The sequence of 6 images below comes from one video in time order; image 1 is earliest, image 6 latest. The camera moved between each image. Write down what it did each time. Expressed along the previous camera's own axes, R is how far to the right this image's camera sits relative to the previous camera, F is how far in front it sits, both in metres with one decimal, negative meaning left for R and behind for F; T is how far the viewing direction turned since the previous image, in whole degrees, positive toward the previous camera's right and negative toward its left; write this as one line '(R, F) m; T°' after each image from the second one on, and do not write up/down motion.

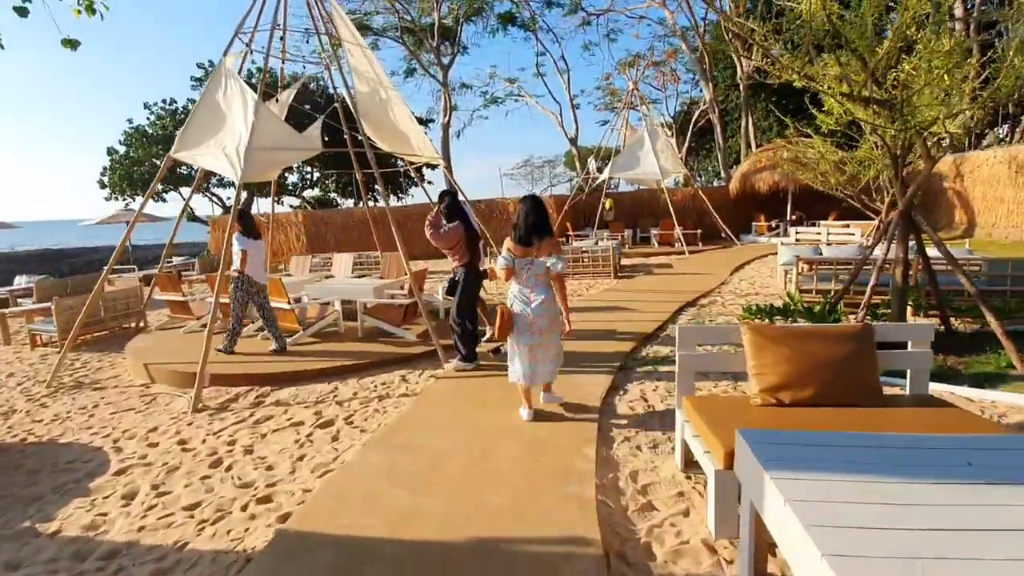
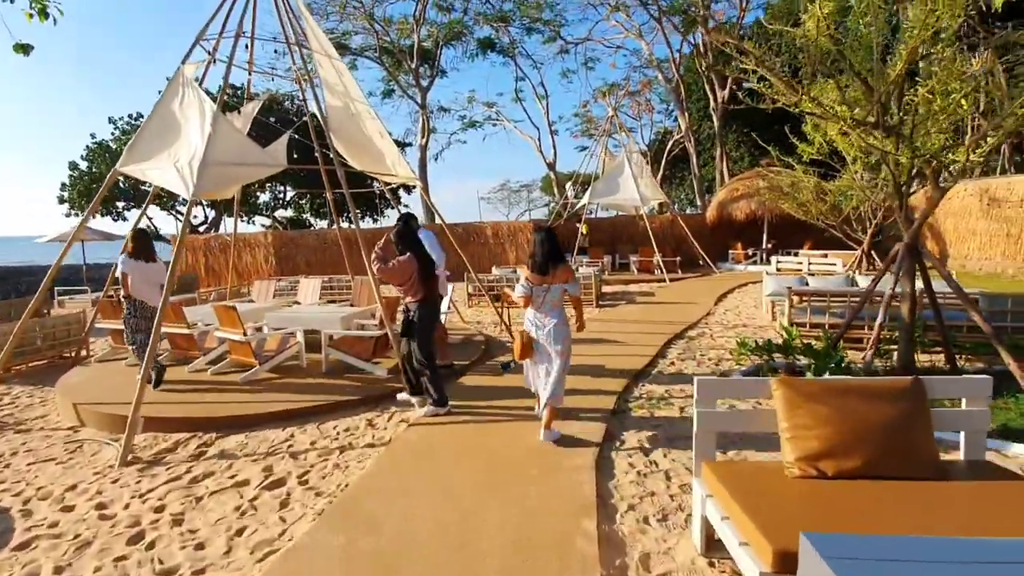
(-0.1, +0.6) m; +3°
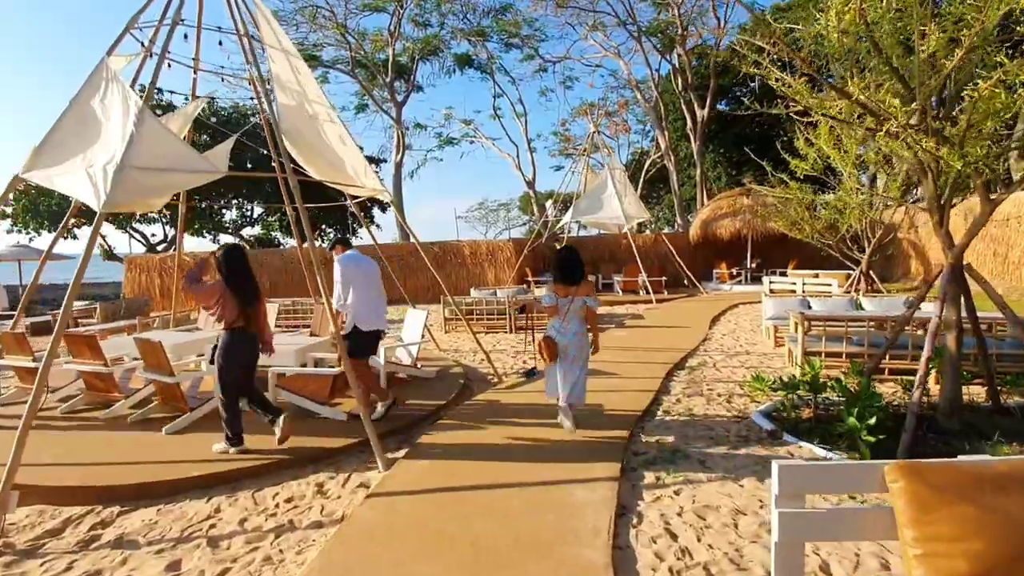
(-0.1, +0.9) m; +3°
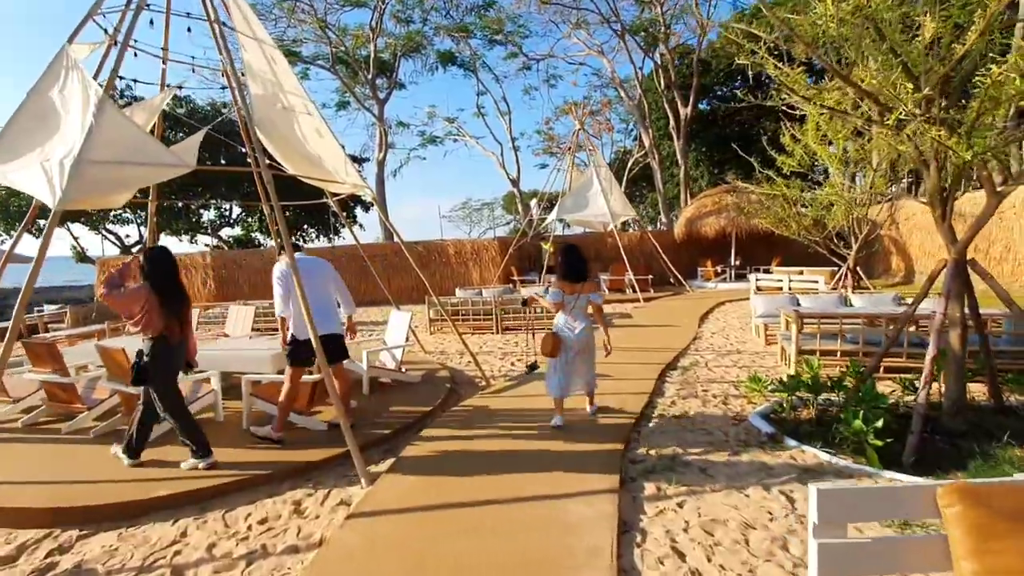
(0.0, +0.3) m; +2°
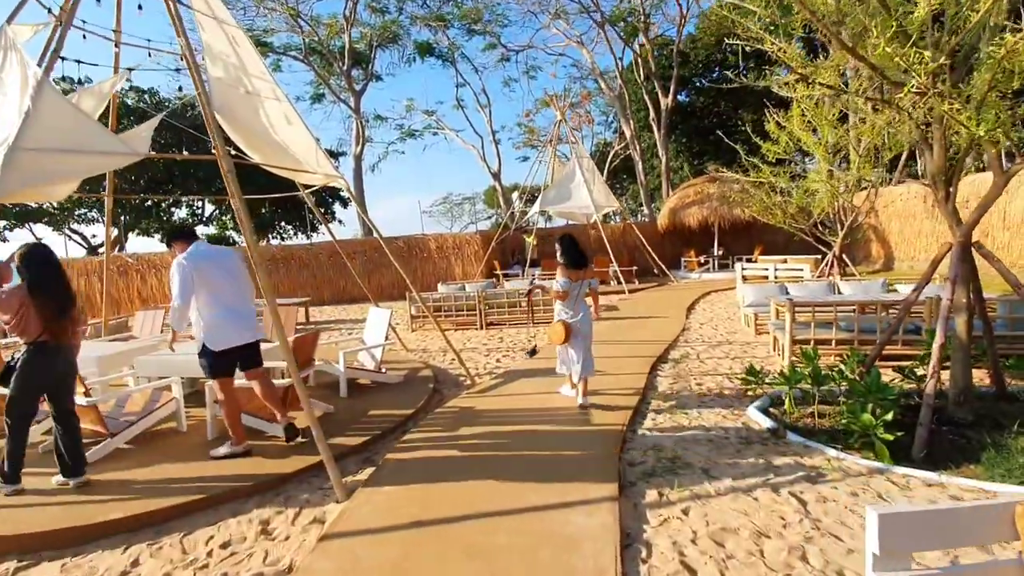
(0.0, +0.3) m; +2°
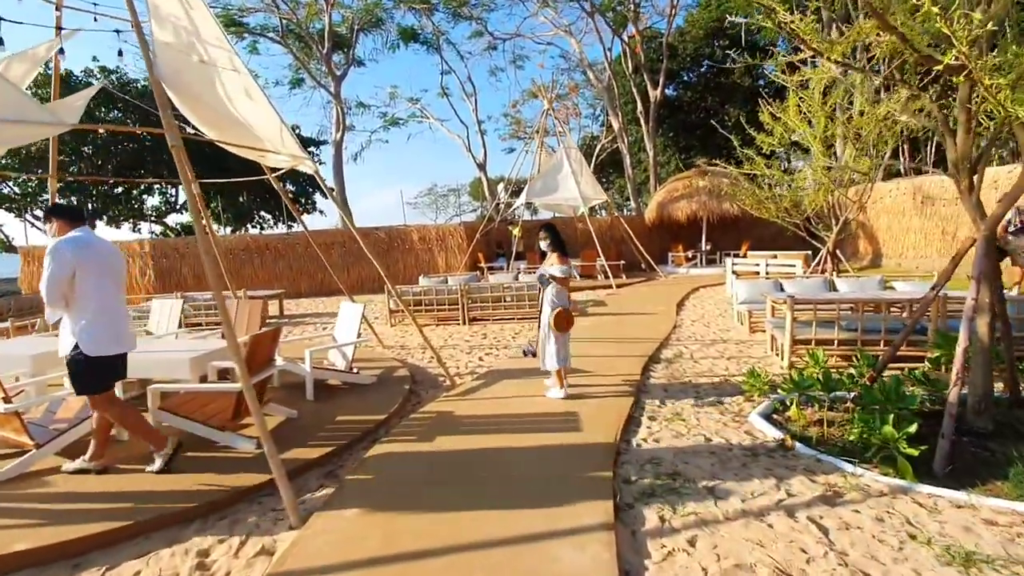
(0.0, +0.5) m; +2°
